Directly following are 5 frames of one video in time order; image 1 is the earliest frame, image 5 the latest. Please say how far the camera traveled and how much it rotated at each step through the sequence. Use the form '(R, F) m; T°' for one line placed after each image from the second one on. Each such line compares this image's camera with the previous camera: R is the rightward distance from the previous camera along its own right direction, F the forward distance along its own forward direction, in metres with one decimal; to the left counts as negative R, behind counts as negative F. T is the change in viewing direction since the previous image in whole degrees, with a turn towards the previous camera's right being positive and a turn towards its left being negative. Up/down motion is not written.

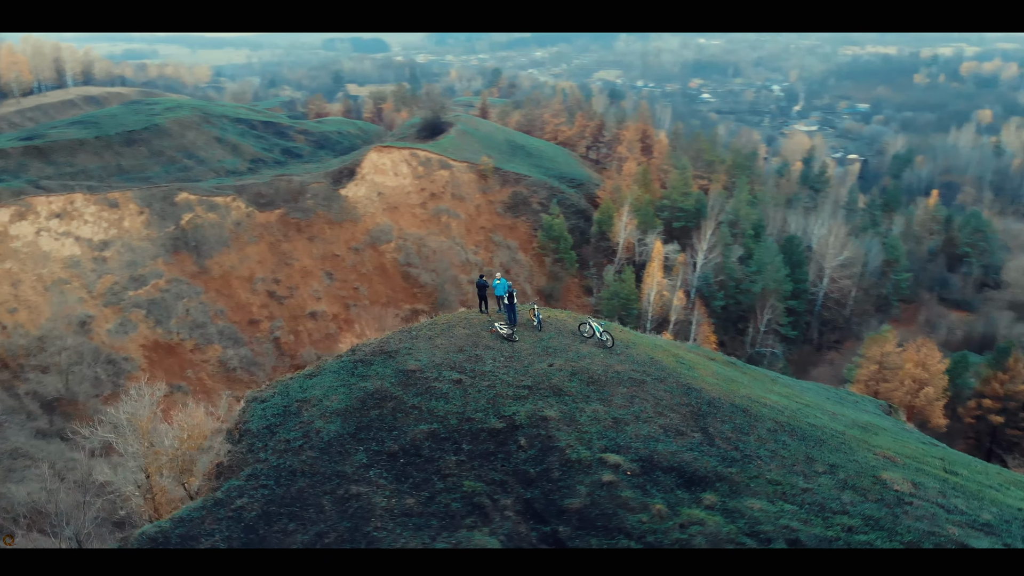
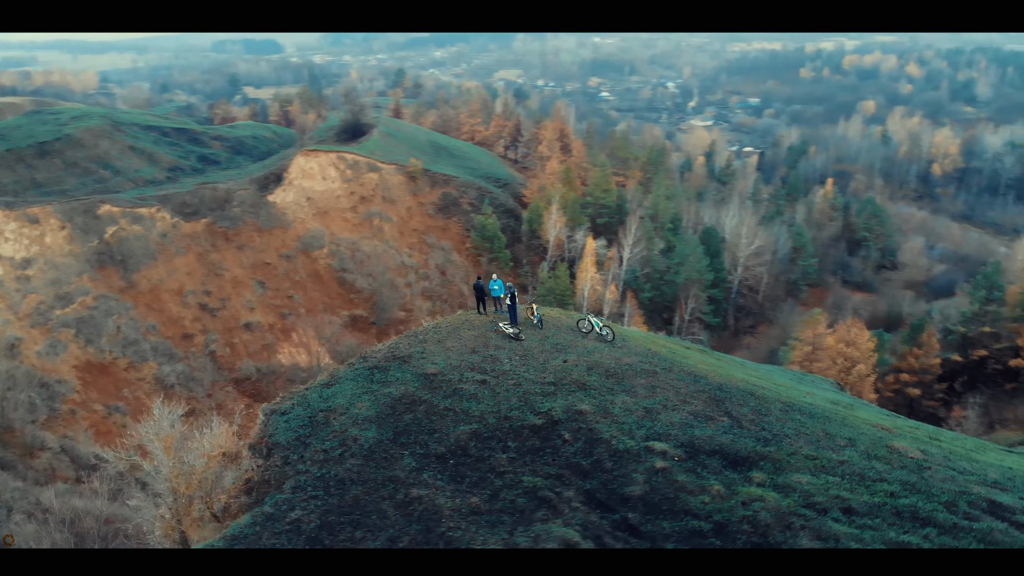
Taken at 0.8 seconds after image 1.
(-2.3, -0.3) m; +7°
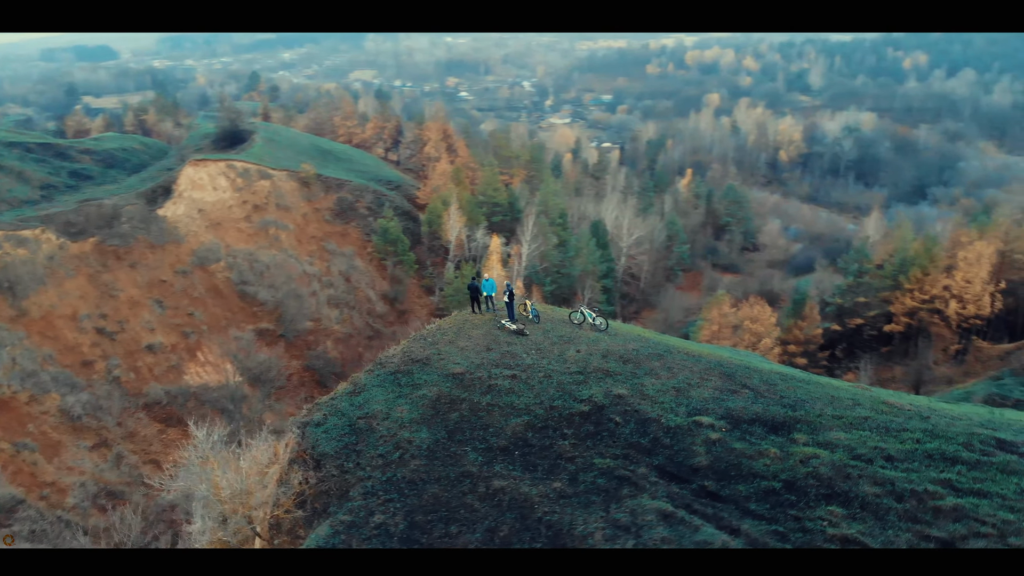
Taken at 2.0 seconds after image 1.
(-3.4, -0.4) m; +10°
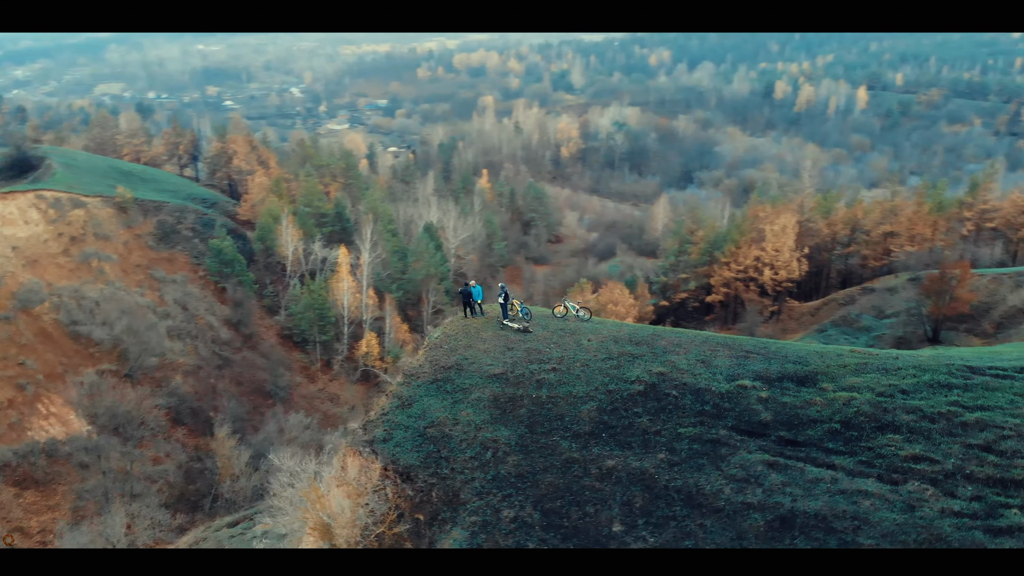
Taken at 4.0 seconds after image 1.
(-5.7, -0.3) m; +16°
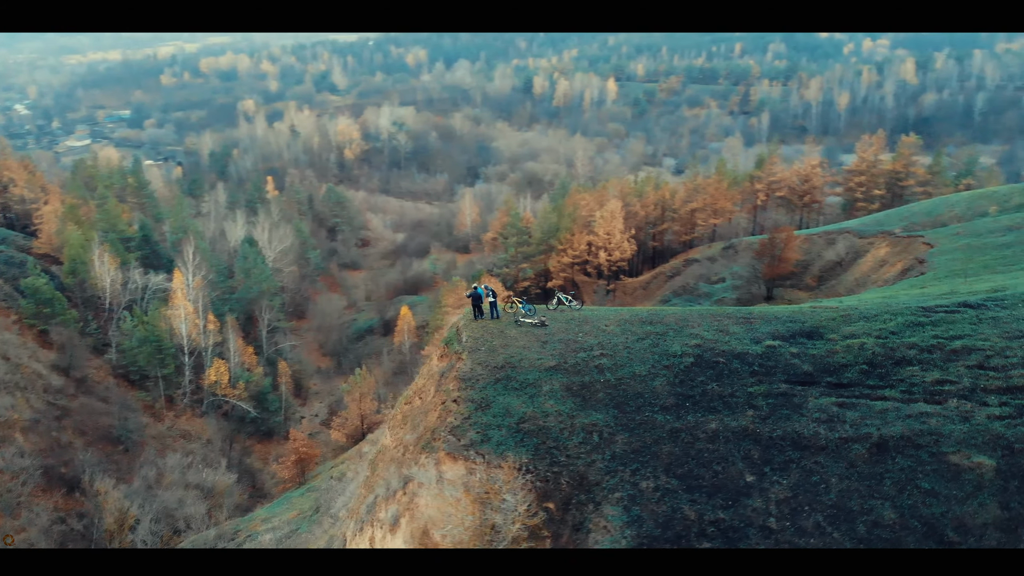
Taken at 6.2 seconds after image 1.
(-6.7, -0.1) m; +17°
